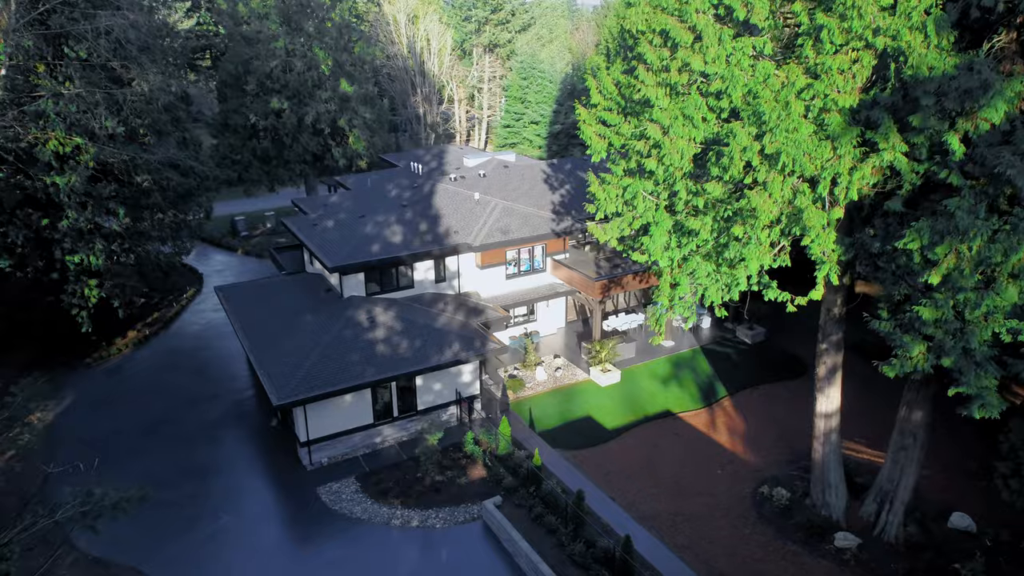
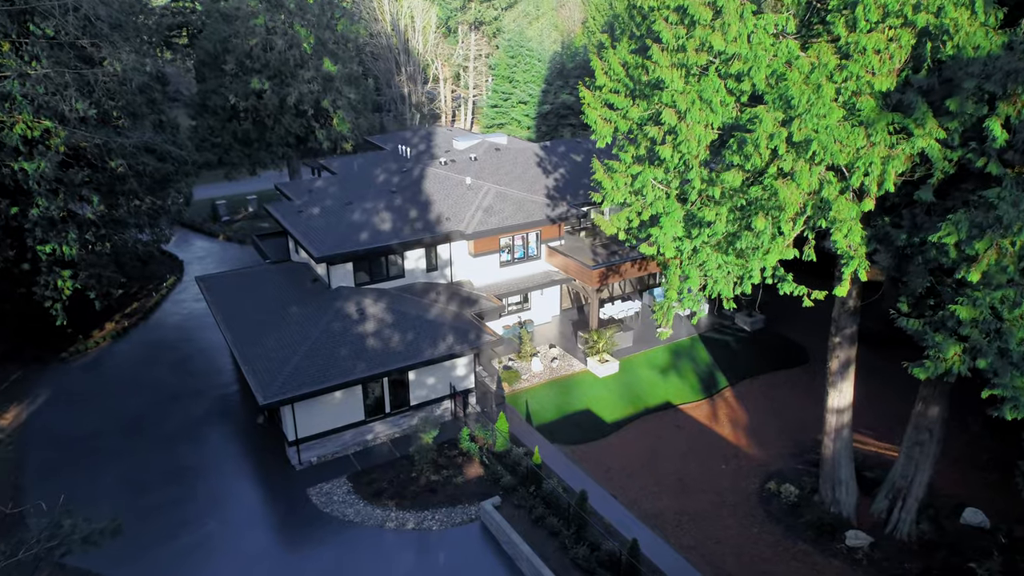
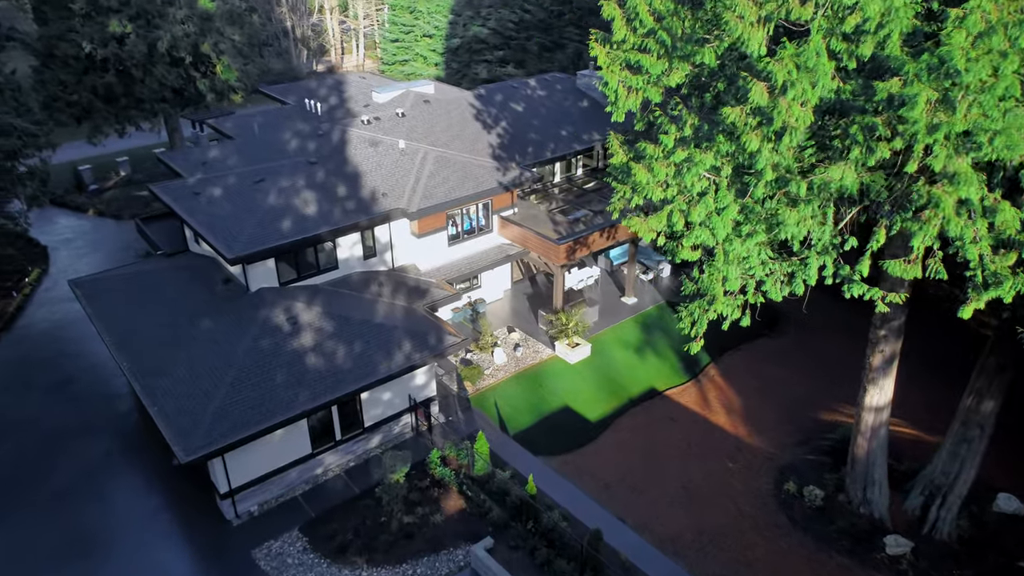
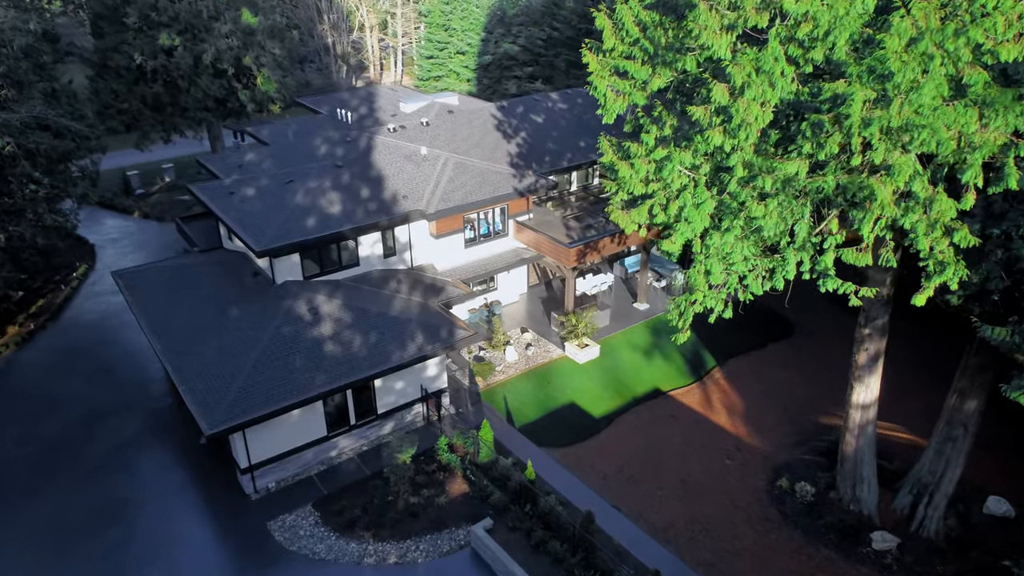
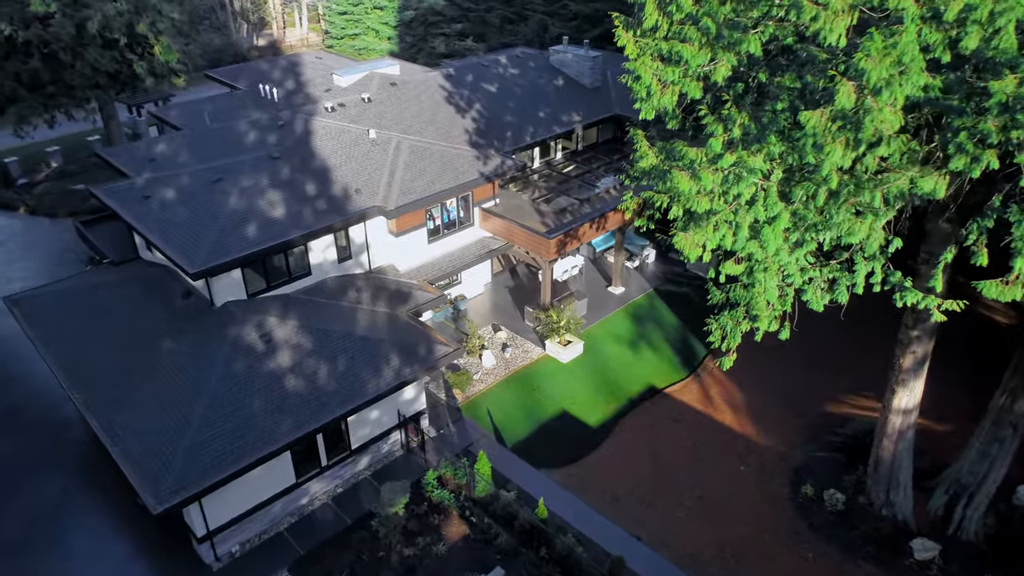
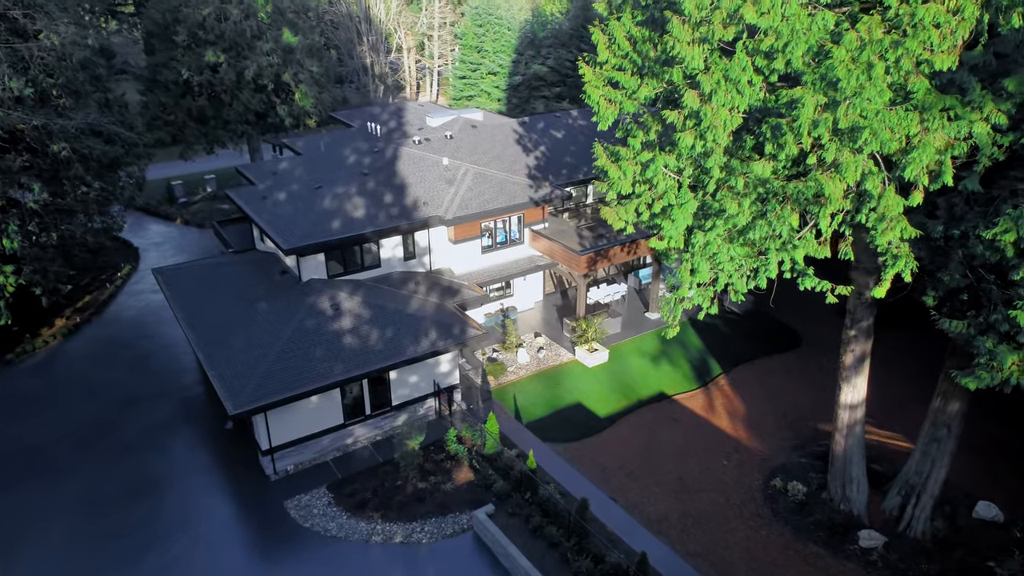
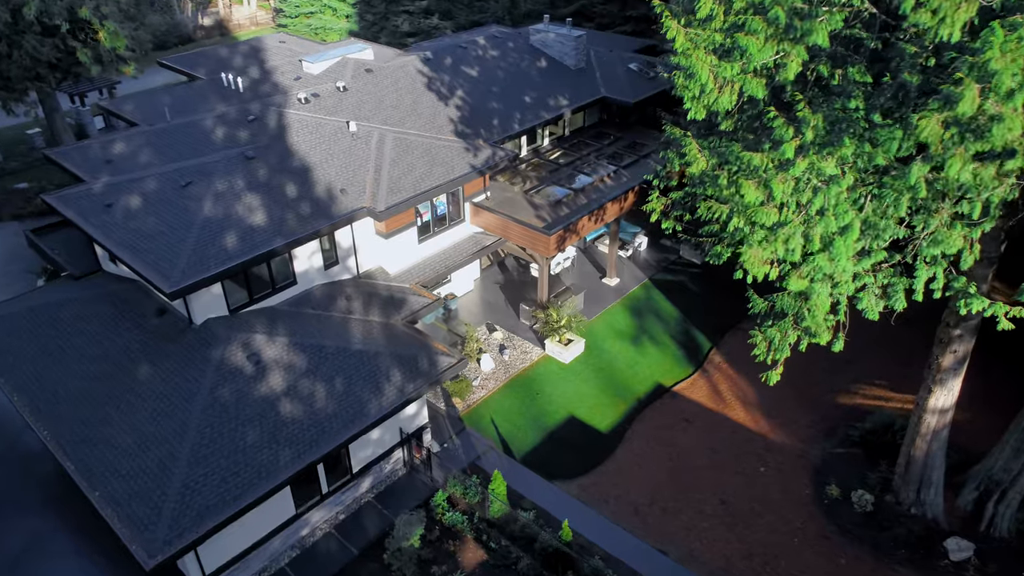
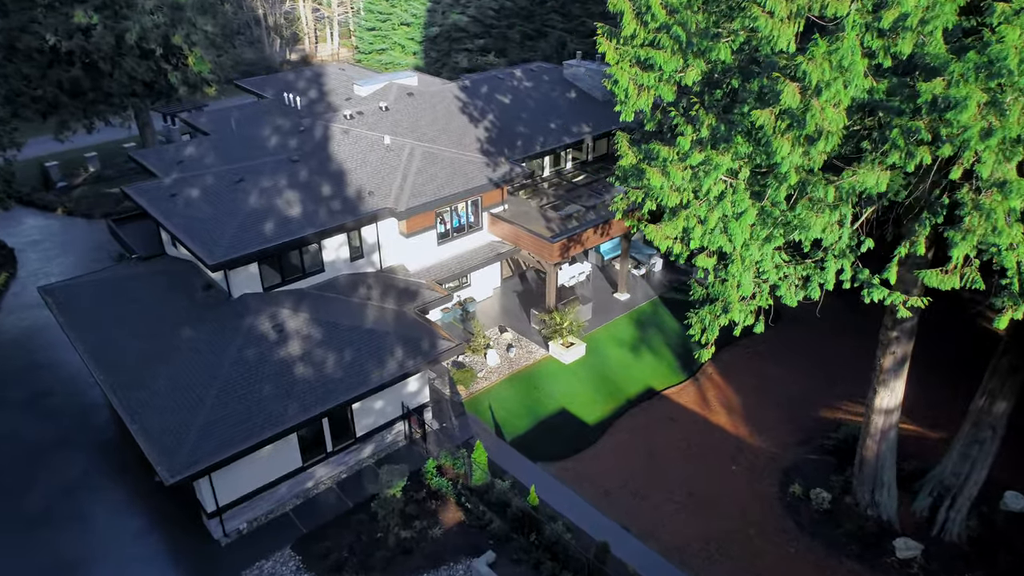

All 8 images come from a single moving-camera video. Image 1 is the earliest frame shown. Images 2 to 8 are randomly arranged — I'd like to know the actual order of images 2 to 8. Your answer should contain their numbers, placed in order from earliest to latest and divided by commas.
2, 6, 4, 3, 8, 5, 7
